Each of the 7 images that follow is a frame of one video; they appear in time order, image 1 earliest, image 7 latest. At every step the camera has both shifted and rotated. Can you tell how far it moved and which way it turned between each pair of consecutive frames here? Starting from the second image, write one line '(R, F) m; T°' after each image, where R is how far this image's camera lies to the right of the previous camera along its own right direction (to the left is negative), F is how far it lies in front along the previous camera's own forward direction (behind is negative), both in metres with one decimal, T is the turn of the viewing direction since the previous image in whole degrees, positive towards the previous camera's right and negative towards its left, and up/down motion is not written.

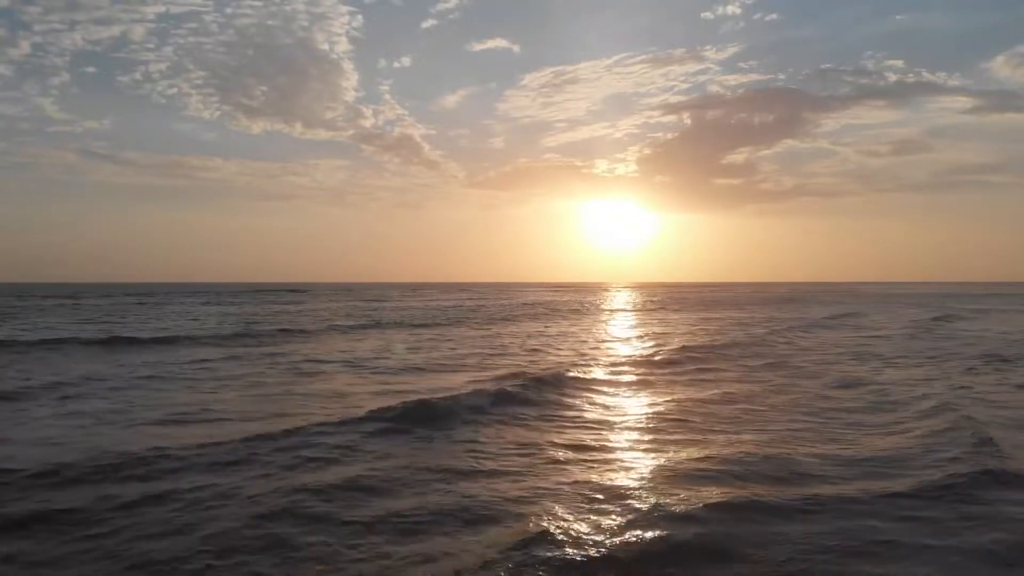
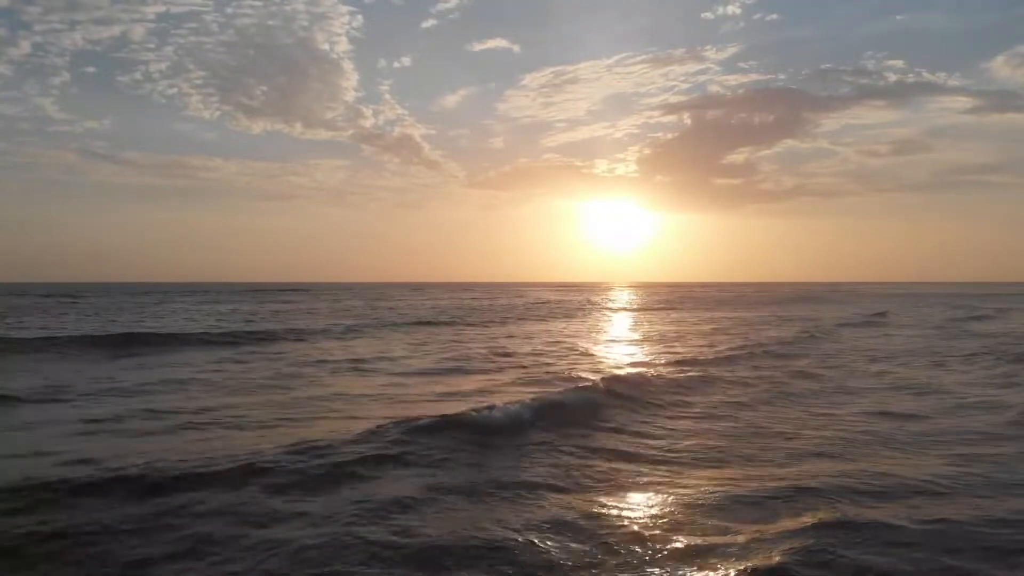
(-0.4, +0.9) m; 0°
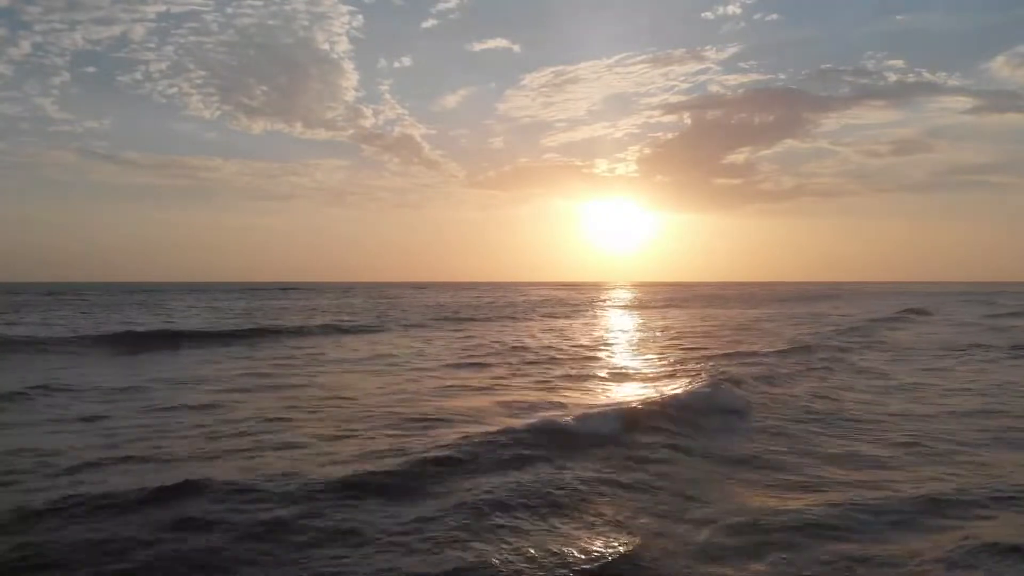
(-1.4, +0.3) m; 0°
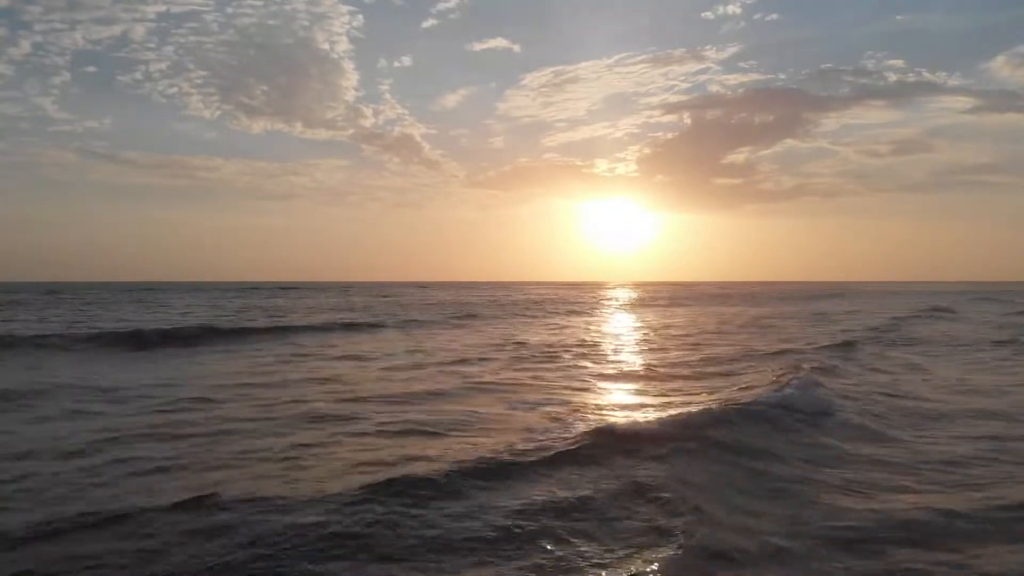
(-1.3, +0.6) m; 0°
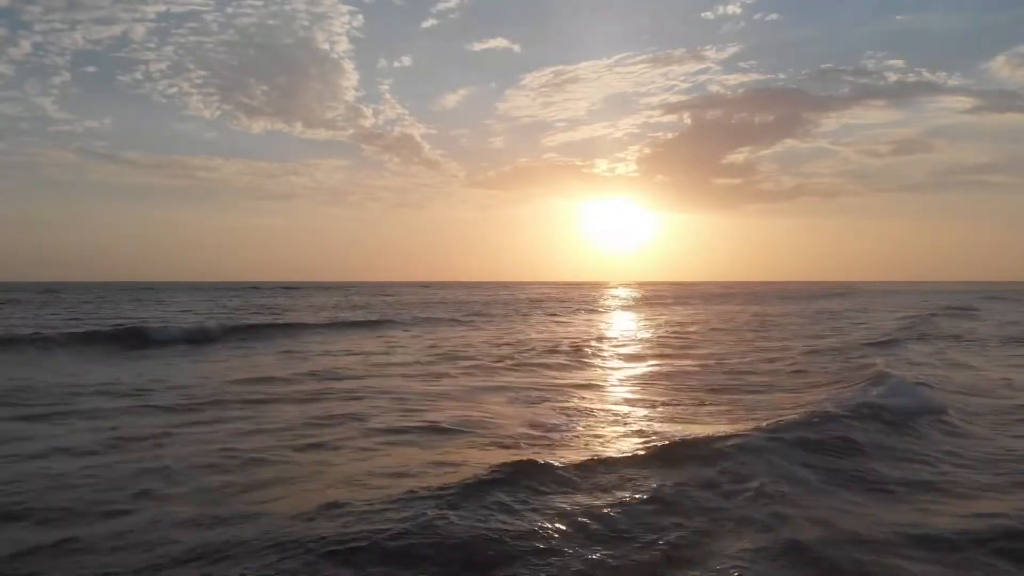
(+2.2, -2.9) m; 0°
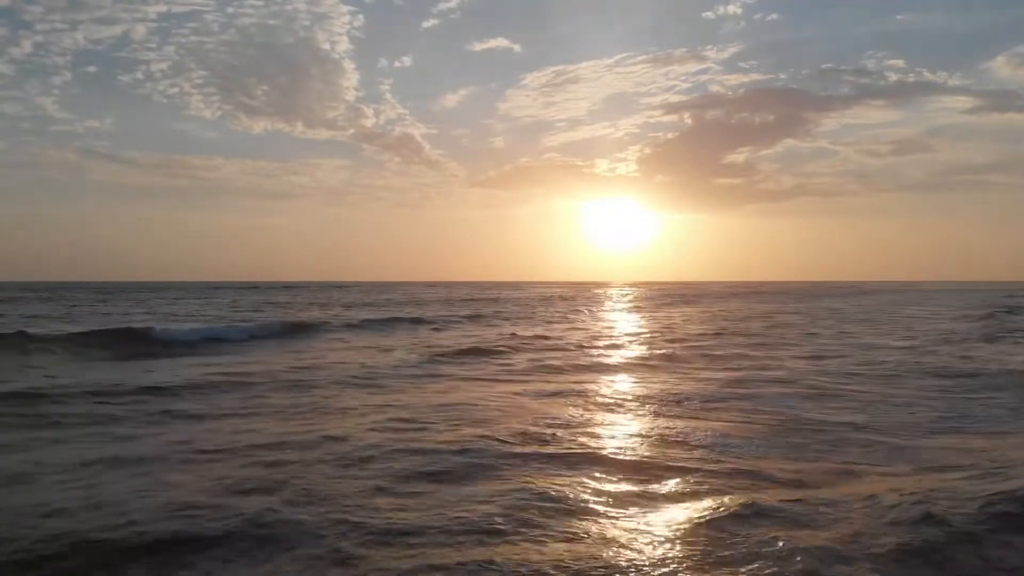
(-1.1, +0.9) m; 0°
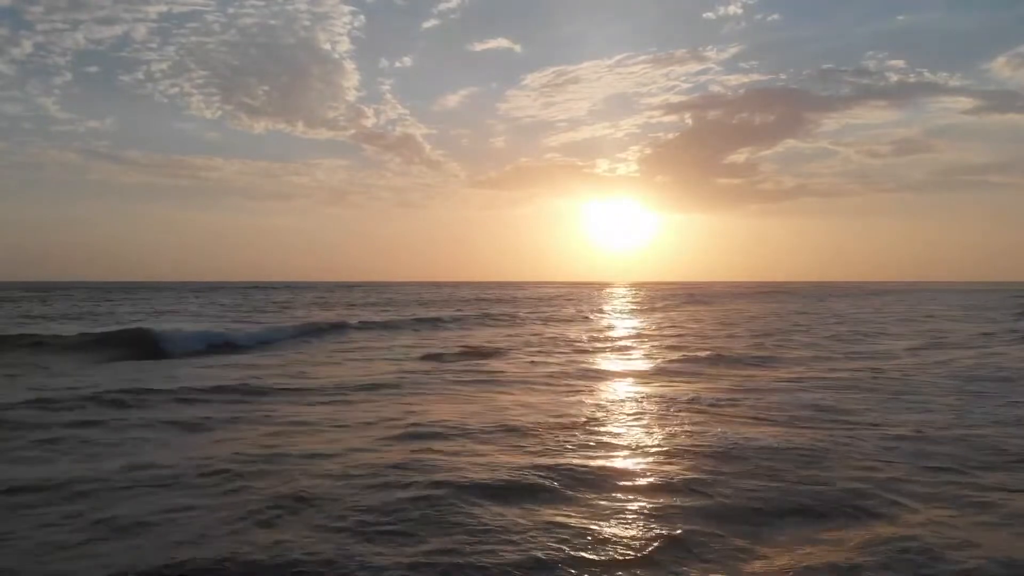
(-0.9, 0.0) m; 0°
